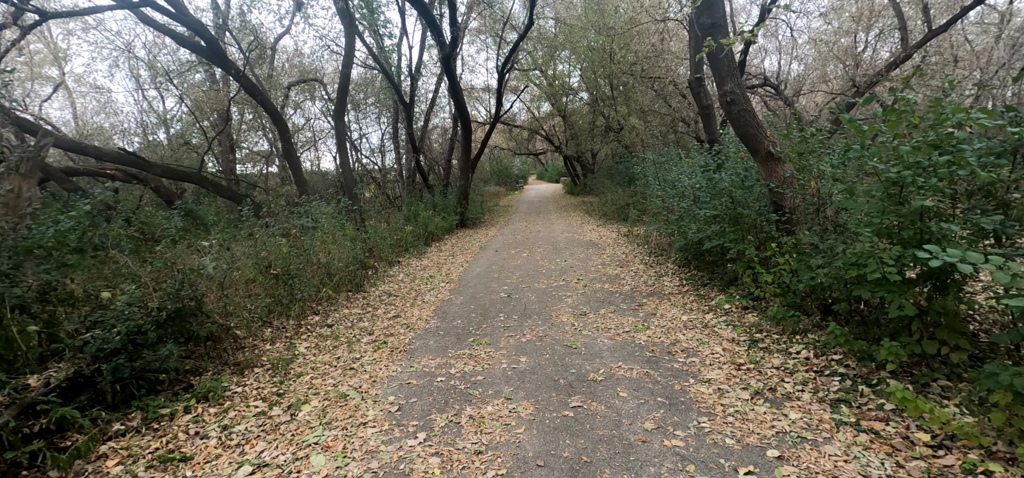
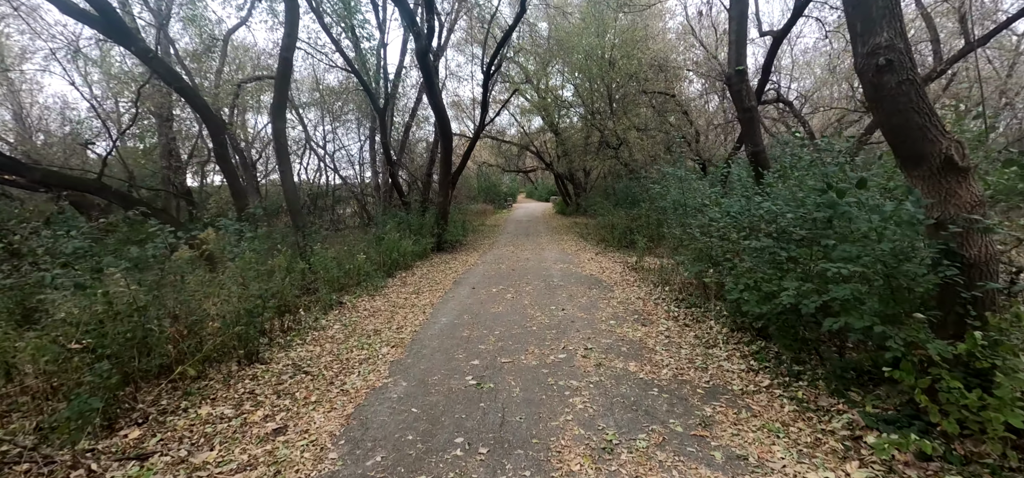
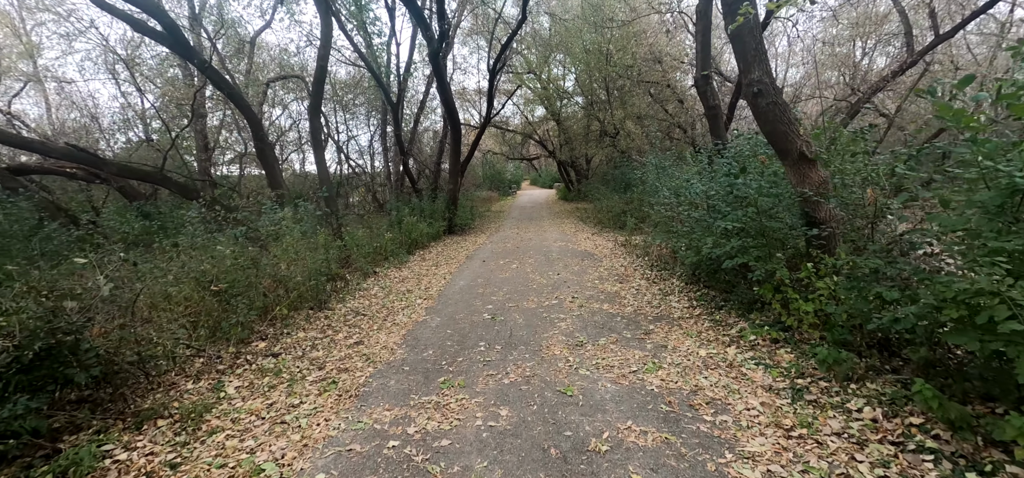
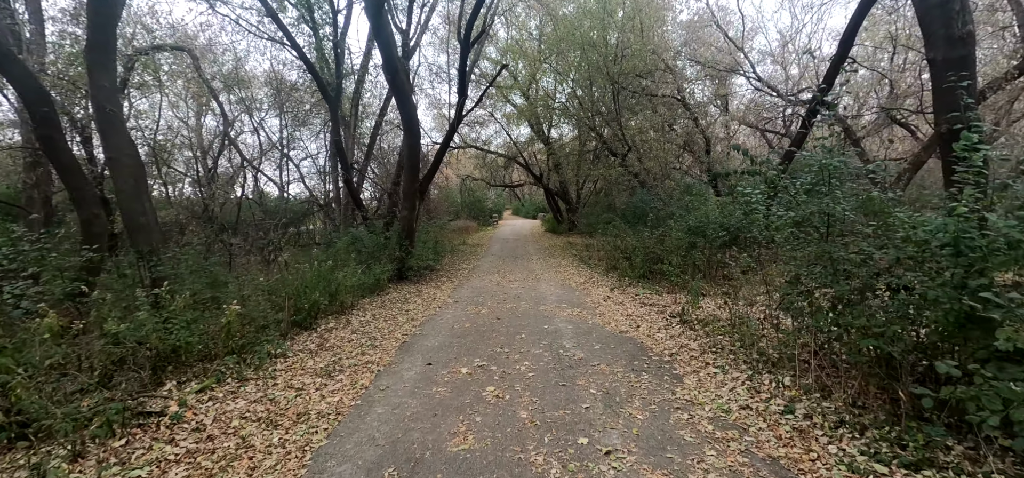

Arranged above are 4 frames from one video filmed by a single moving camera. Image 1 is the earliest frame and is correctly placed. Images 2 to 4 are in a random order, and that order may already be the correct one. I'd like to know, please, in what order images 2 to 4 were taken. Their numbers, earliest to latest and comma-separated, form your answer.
3, 2, 4
